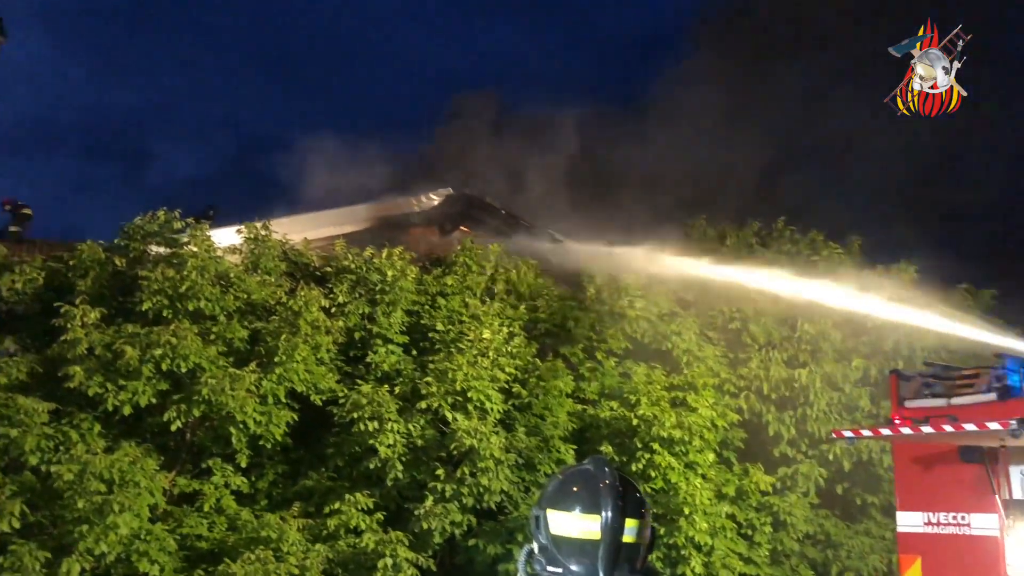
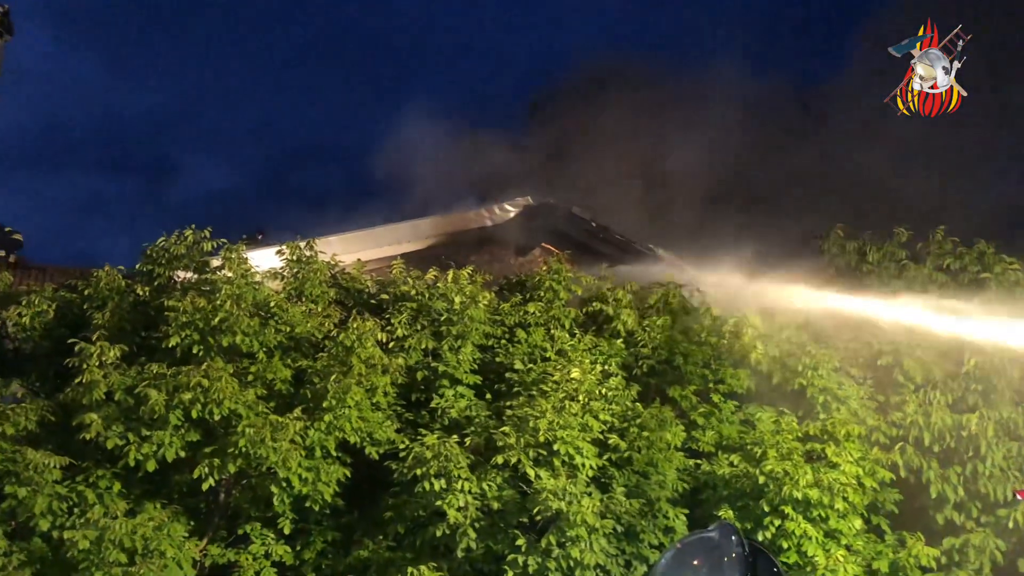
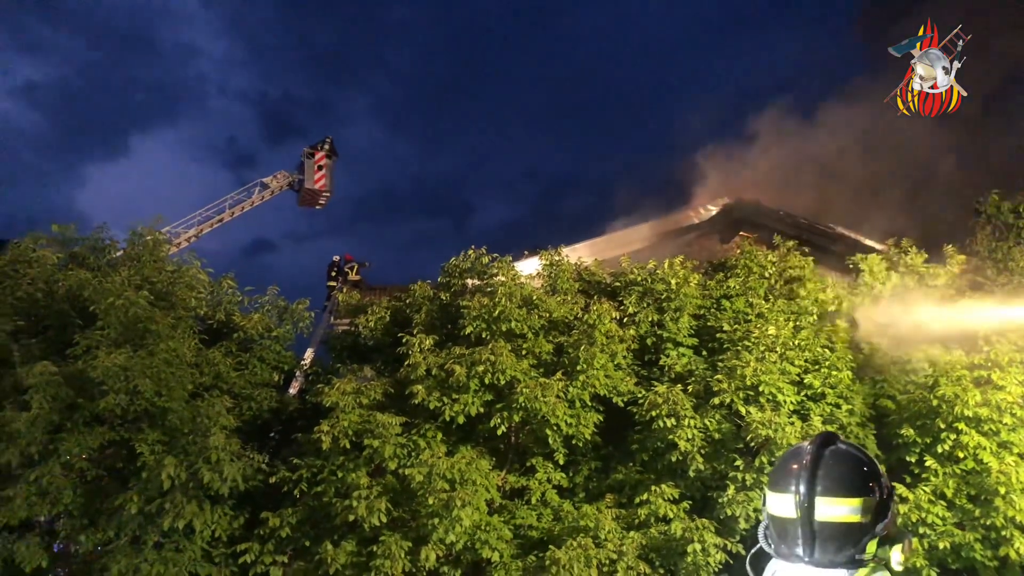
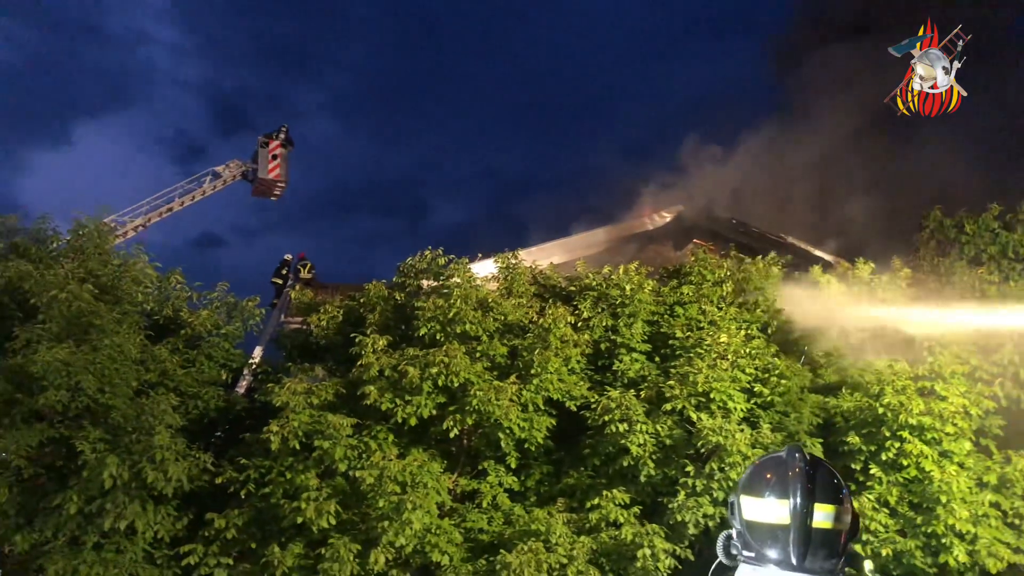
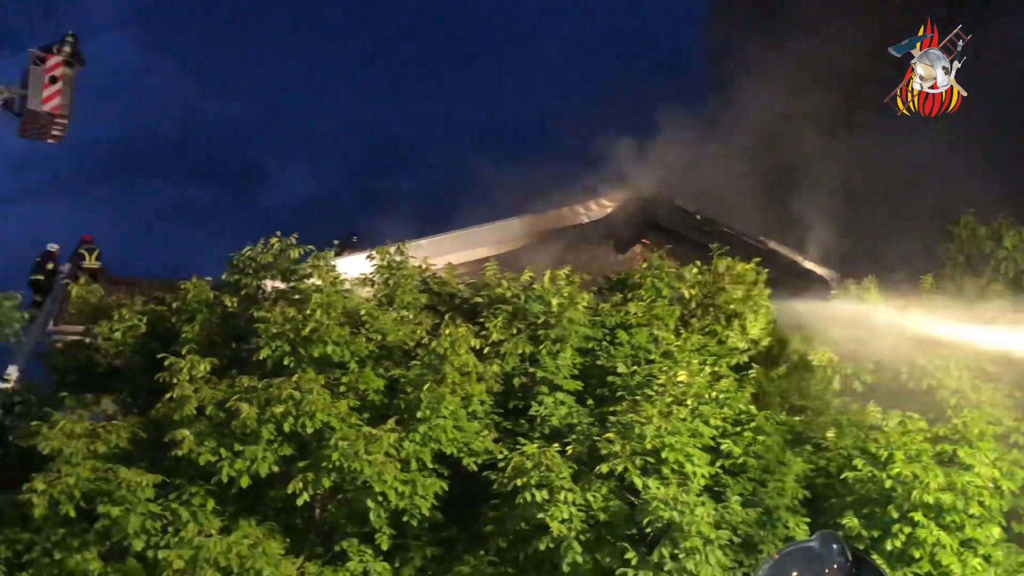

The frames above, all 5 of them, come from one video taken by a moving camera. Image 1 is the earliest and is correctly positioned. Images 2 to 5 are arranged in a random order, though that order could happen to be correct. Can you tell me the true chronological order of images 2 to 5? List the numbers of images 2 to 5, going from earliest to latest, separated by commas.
2, 5, 4, 3
